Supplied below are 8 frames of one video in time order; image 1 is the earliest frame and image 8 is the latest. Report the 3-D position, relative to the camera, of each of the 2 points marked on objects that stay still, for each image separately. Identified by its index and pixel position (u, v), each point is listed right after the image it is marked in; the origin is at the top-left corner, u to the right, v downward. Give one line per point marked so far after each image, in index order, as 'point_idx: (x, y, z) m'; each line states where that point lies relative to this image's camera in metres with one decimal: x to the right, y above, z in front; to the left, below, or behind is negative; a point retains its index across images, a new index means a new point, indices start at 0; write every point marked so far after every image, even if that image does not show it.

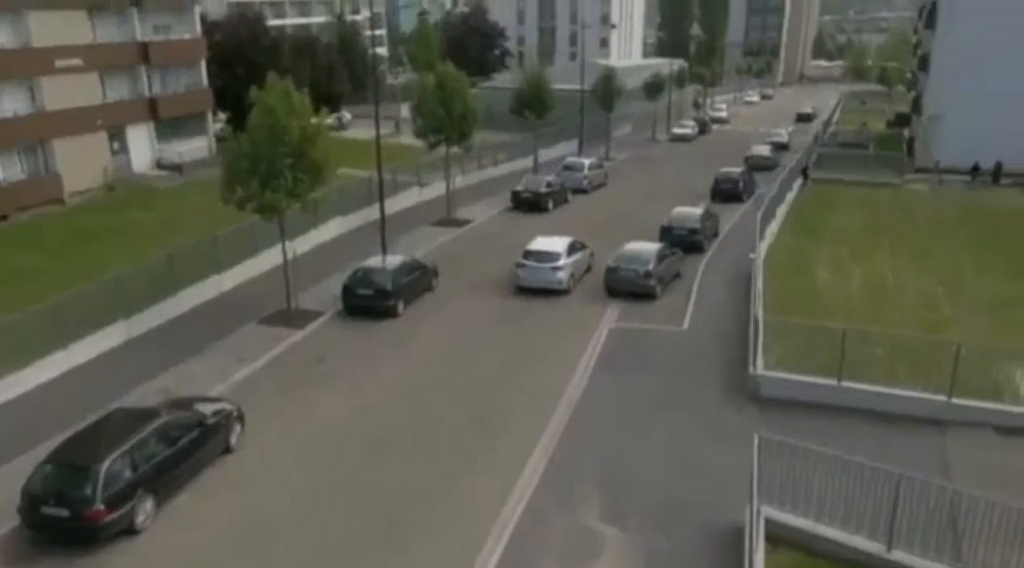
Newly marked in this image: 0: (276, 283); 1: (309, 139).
0: (-4.3, 0.0, +17.2) m
1: (-3.1, +2.2, +14.5) m
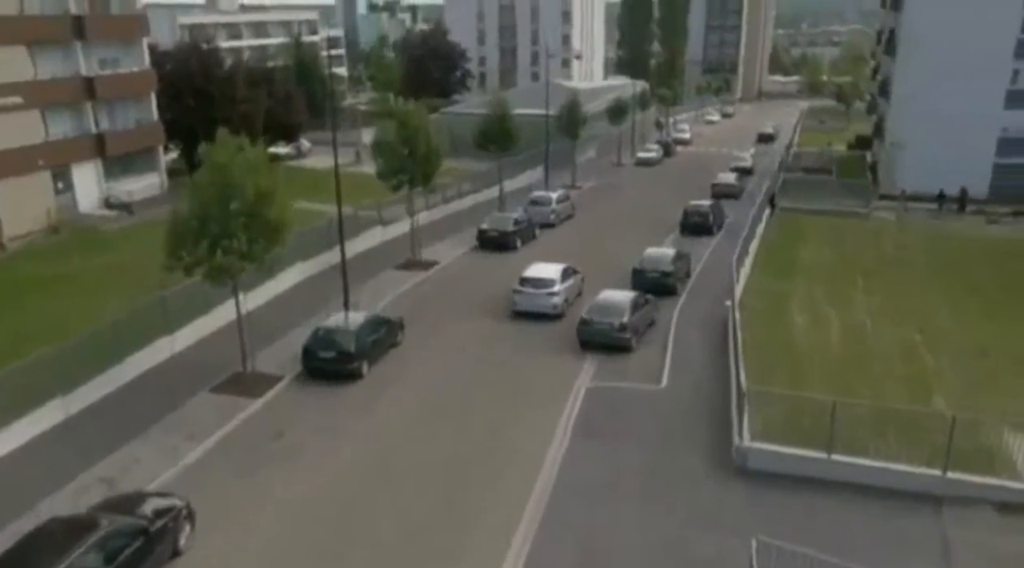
0: (-4.9, -1.0, +16.2) m
1: (-3.6, +1.3, +13.5) m
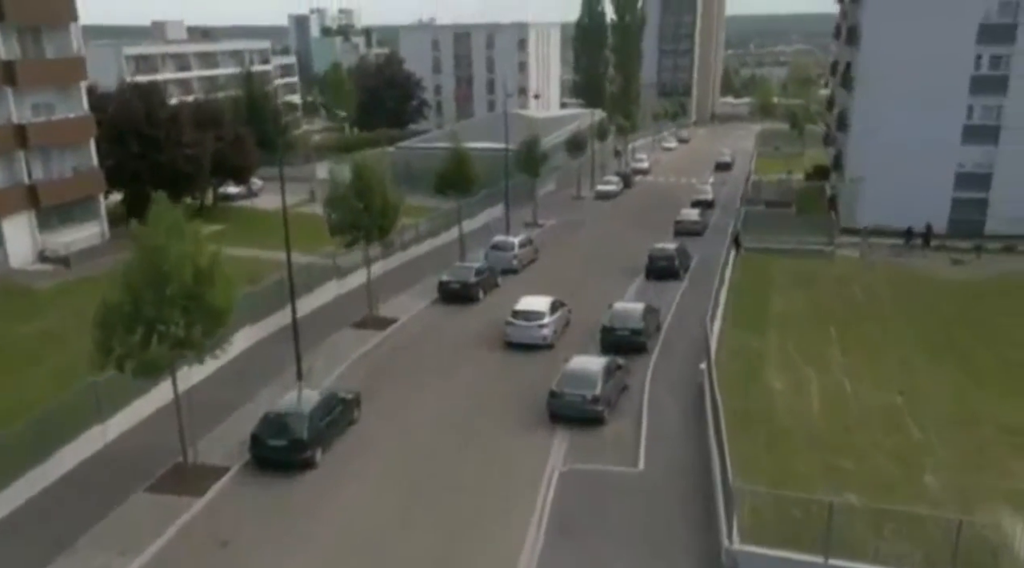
0: (-5.4, -2.3, +14.9) m
1: (-4.0, +0.1, +12.4) m
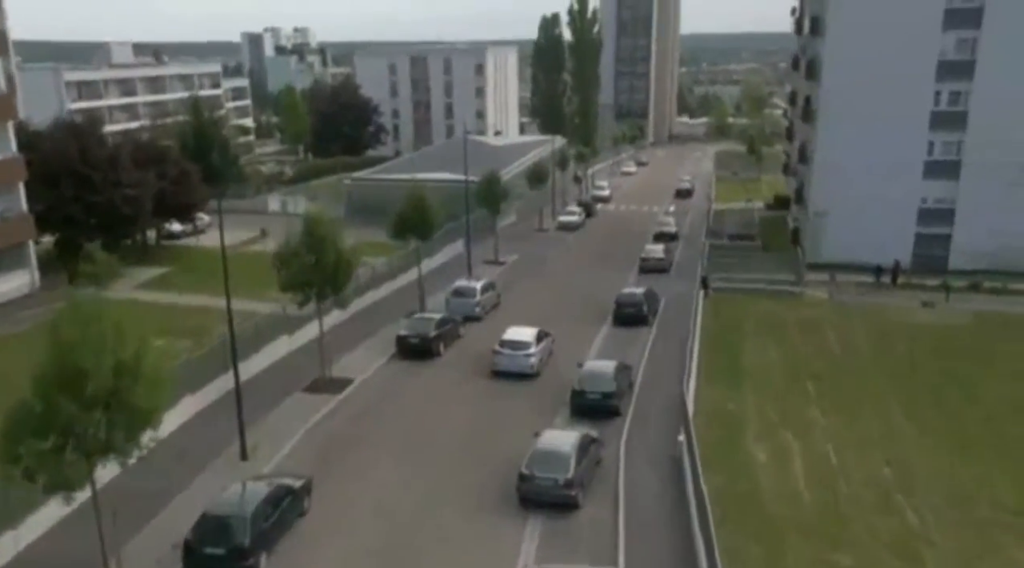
0: (-5.9, -3.4, +13.3) m
1: (-4.4, -1.0, +10.9) m
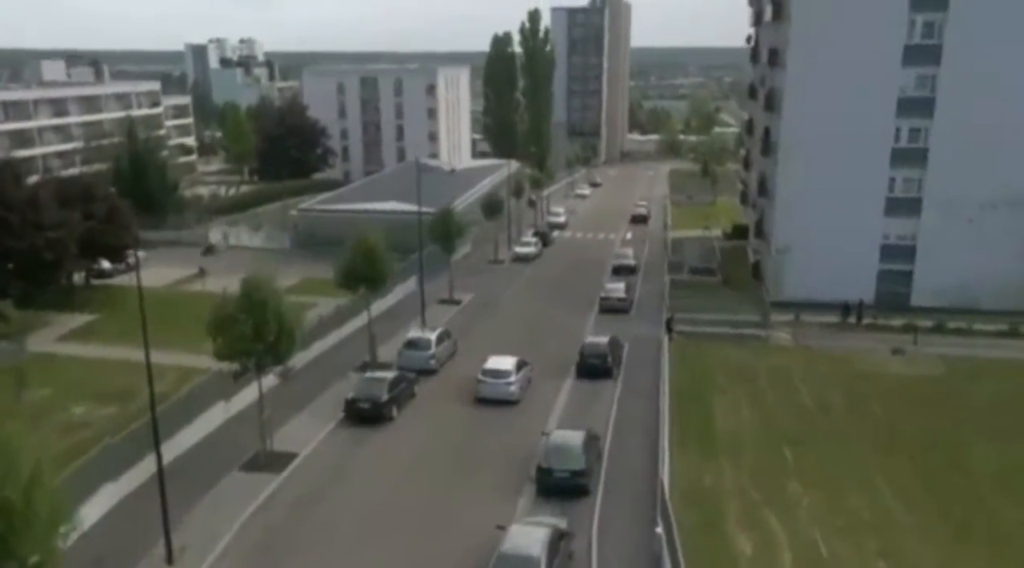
0: (-6.3, -4.6, +11.4) m
1: (-4.7, -2.2, +9.0) m
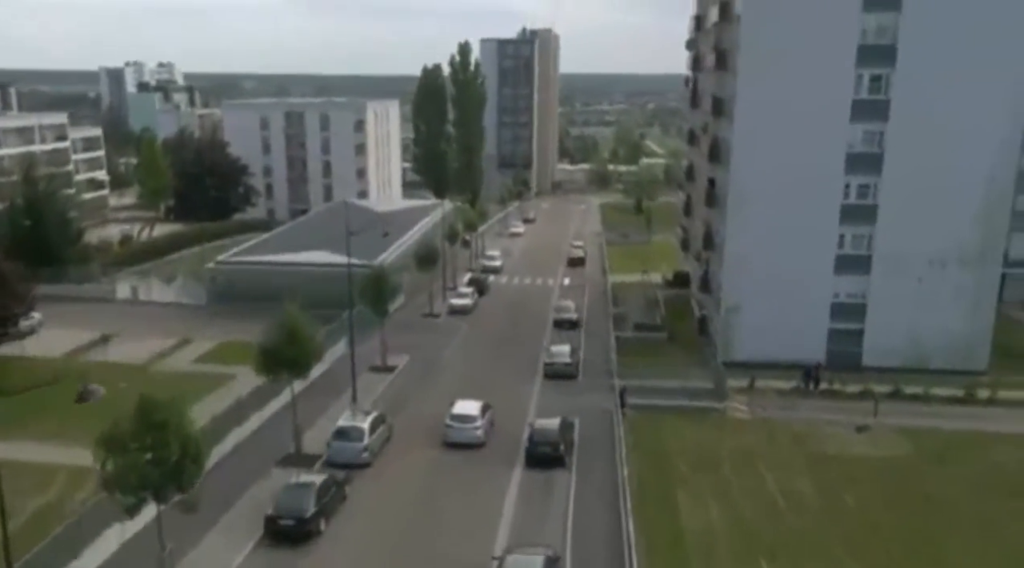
0: (-6.6, -6.3, +8.4) m
1: (-4.9, -3.8, +6.2) m
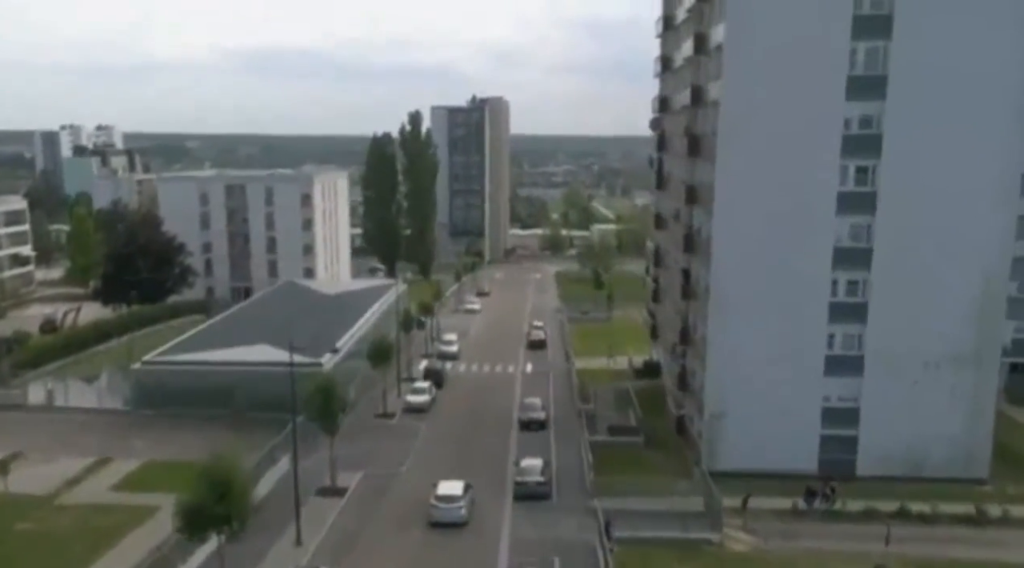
0: (-6.3, -8.2, +4.3) m
1: (-4.5, -5.5, +2.4) m
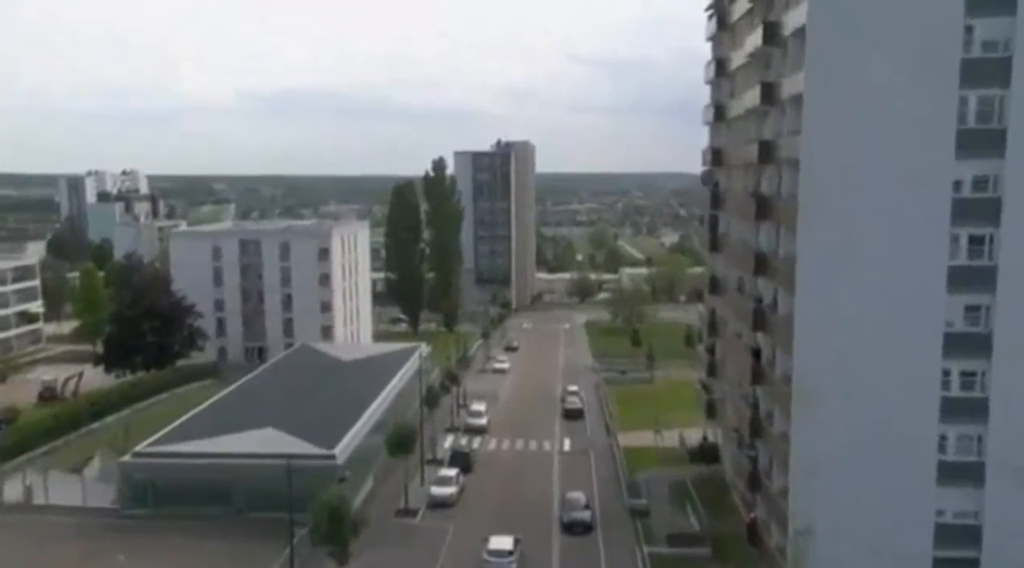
0: (-5.7, -9.7, -0.8) m
1: (-3.9, -7.0, -2.6) m
